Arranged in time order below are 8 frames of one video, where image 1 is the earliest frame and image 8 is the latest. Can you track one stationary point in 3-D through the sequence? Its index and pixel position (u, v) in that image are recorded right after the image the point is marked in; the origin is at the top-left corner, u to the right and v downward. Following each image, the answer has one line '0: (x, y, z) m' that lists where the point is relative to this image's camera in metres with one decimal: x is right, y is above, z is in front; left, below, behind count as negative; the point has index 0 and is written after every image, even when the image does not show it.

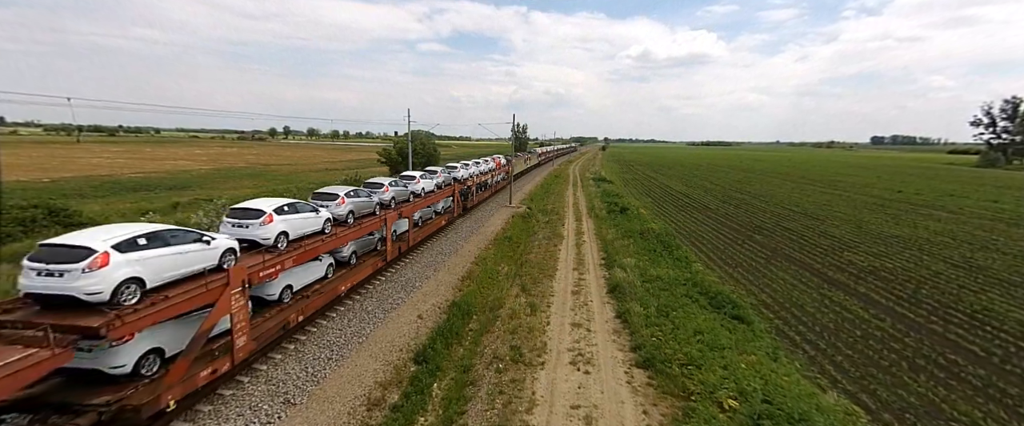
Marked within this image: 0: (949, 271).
0: (+19.3, -2.5, +17.3) m
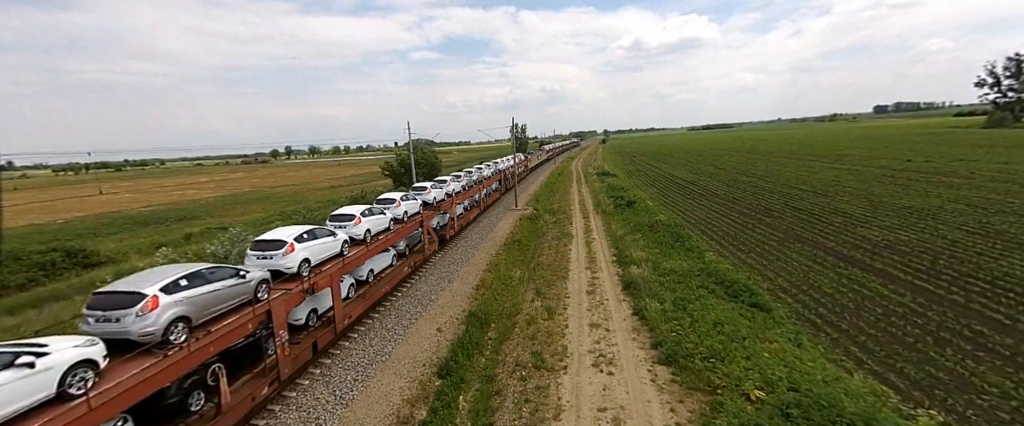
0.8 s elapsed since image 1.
0: (+19.7, -1.1, +17.1) m
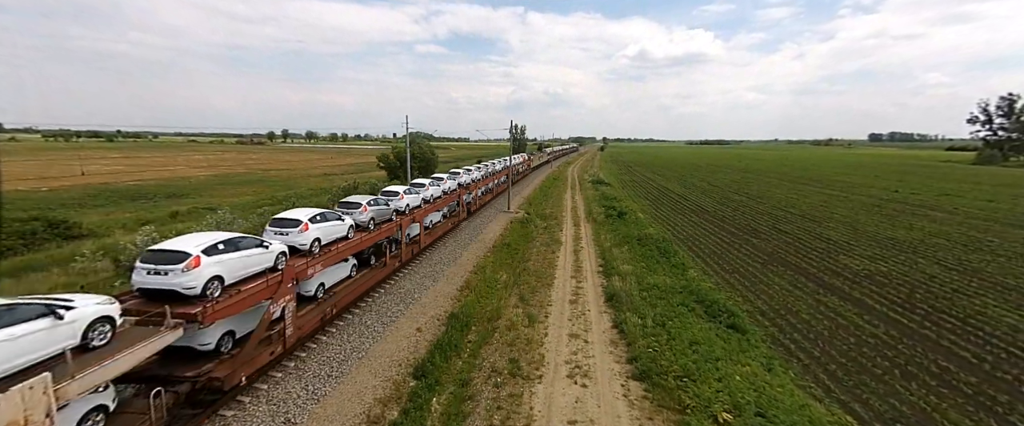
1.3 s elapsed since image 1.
0: (+19.2, -2.7, +17.4) m
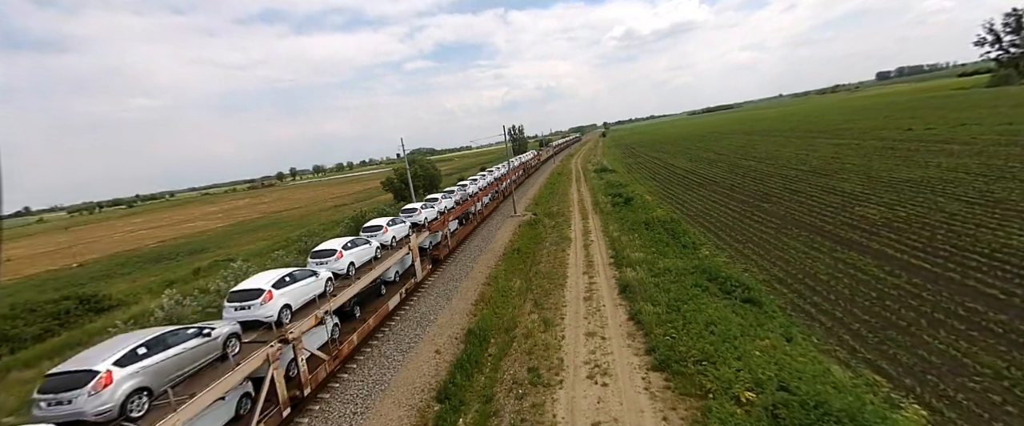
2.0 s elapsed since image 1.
0: (+19.5, +0.2, +16.9) m
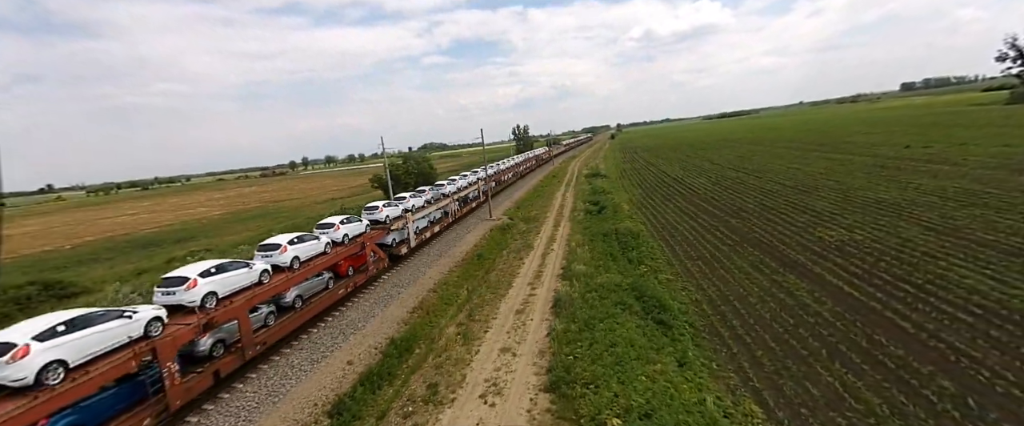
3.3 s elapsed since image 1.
0: (+17.4, -1.0, +16.8) m
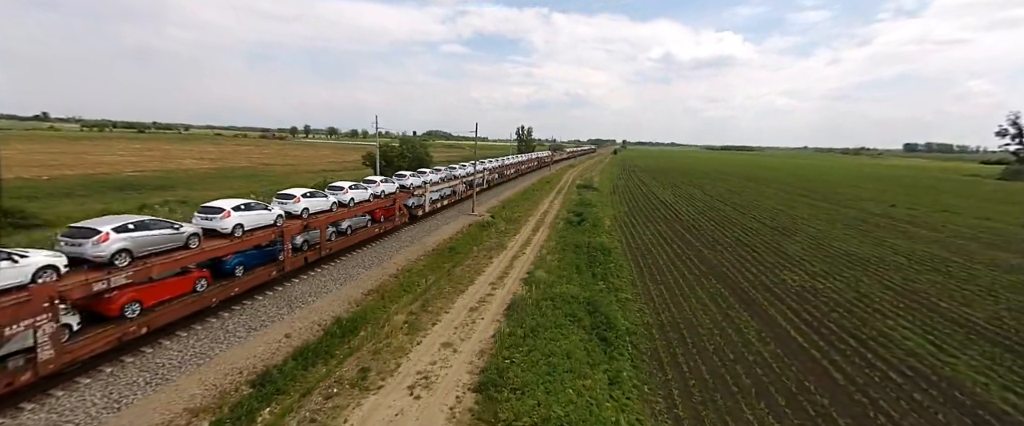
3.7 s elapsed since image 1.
0: (+15.9, -3.5, +17.1) m
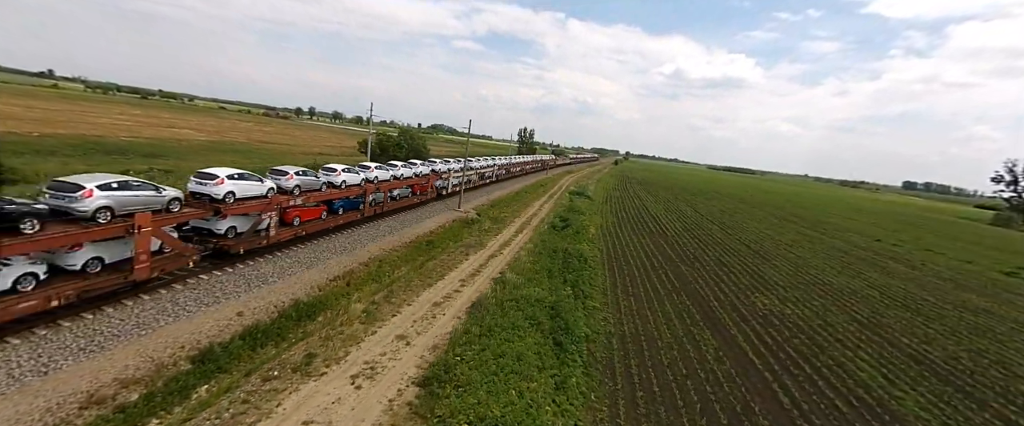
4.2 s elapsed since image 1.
0: (+14.5, -4.9, +17.3) m
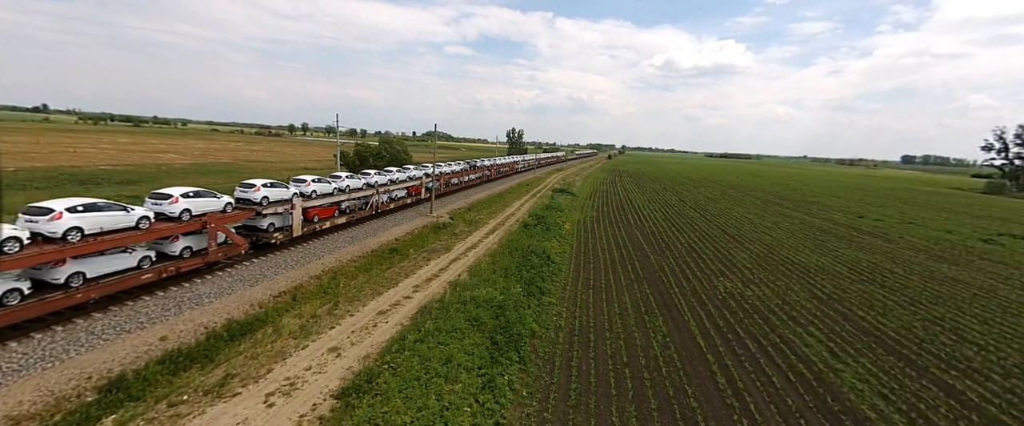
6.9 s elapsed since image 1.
0: (+12.8, -3.9, +17.3) m
